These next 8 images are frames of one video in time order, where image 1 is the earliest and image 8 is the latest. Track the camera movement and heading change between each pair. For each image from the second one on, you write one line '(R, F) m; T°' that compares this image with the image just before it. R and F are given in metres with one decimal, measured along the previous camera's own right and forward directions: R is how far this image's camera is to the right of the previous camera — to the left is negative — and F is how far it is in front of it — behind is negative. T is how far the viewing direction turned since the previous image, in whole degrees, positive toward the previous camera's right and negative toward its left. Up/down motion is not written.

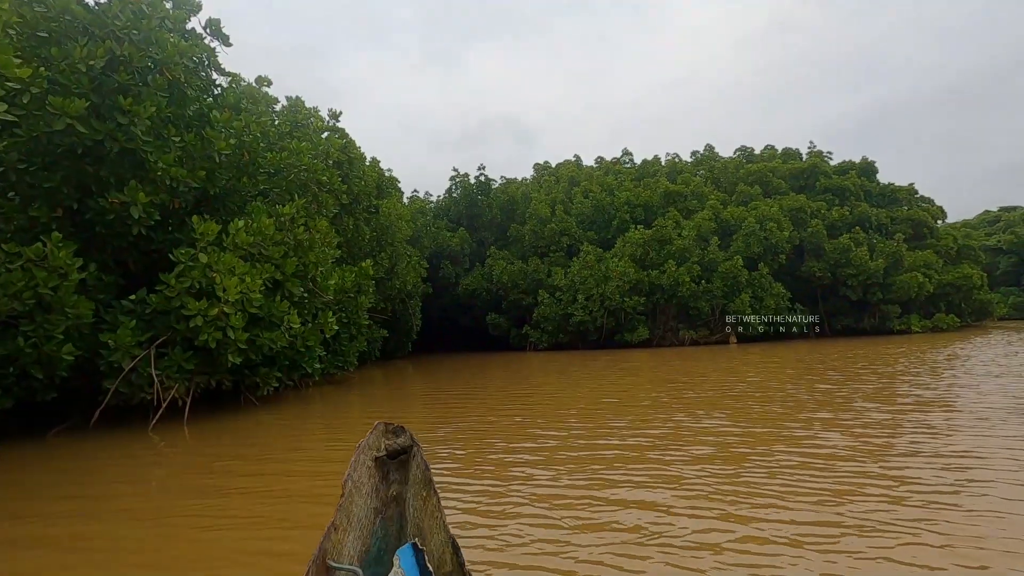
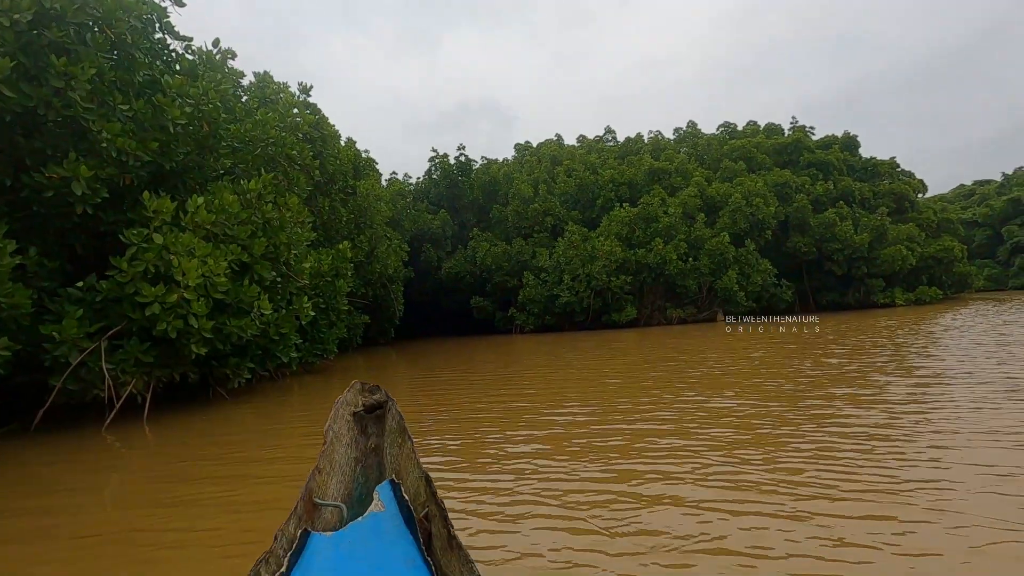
(+0.1, +0.1) m; +1°
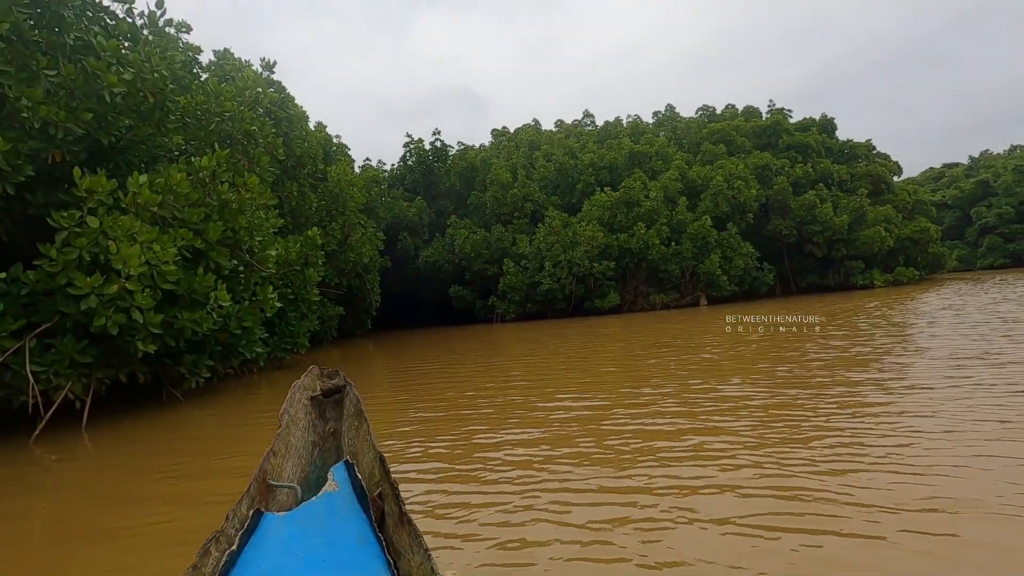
(0.0, +0.5) m; +2°
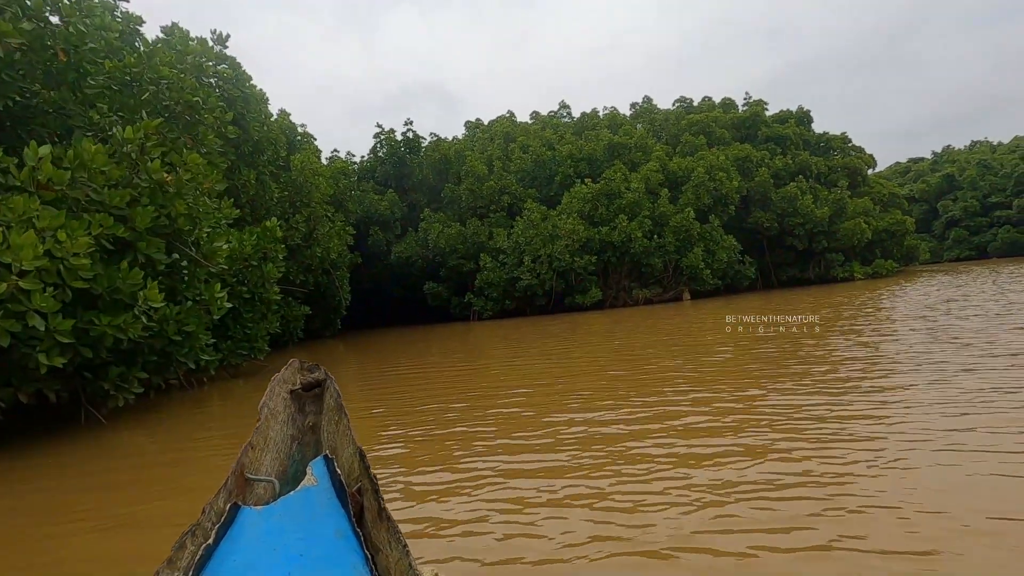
(-0.1, +0.9) m; +2°
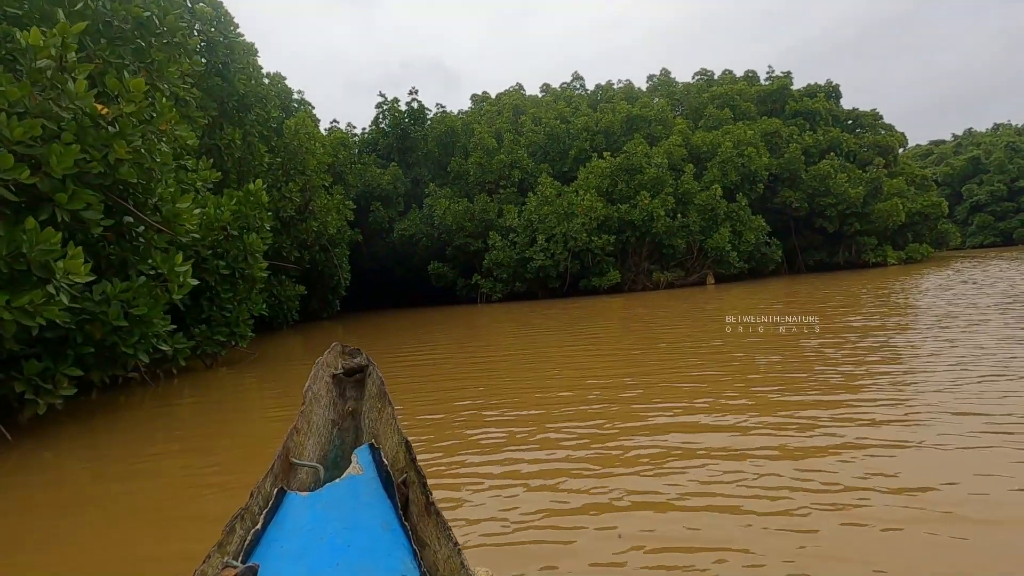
(-0.3, +1.3) m; 0°
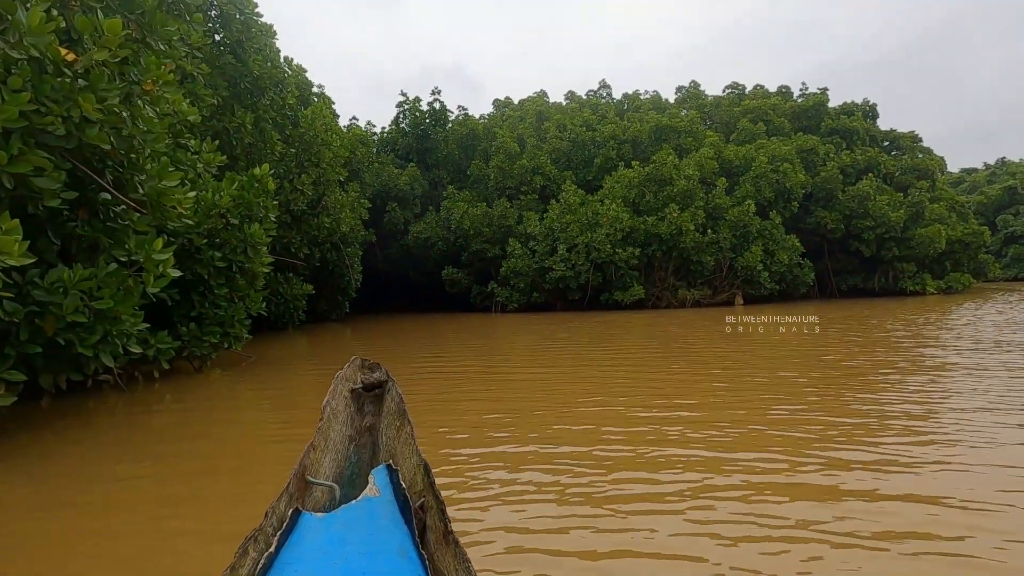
(-0.2, +0.8) m; -1°
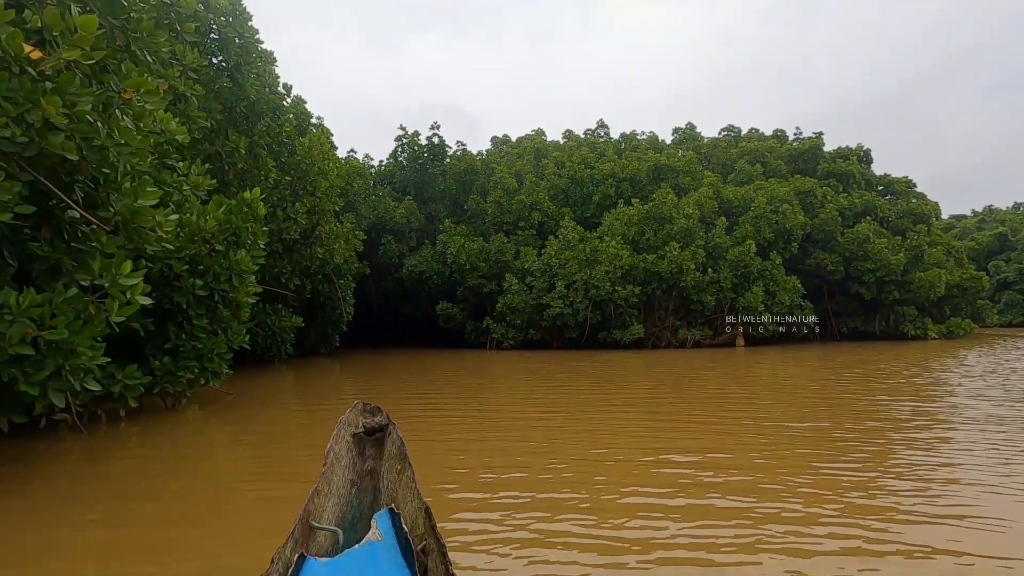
(-0.1, +0.4) m; +1°
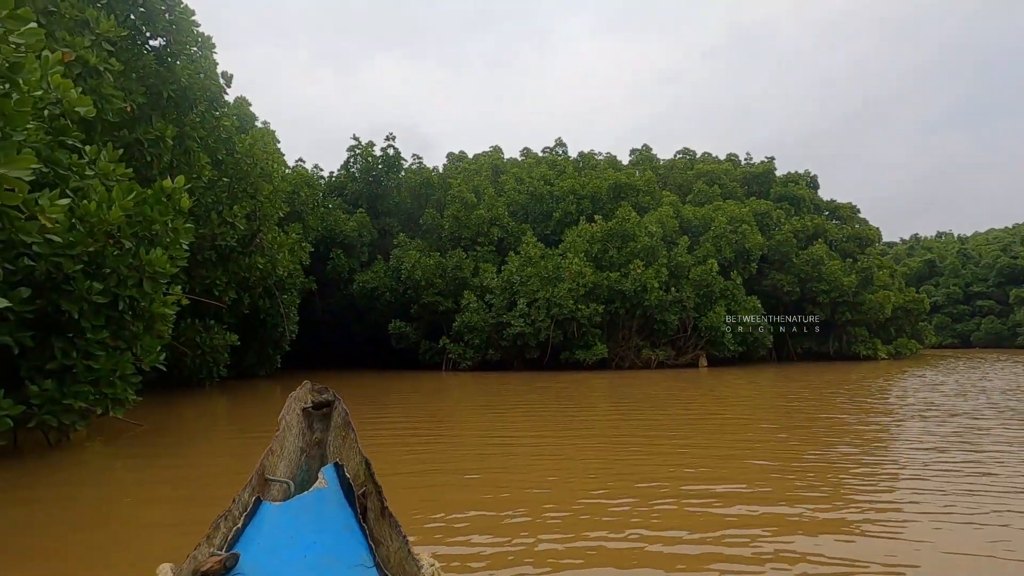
(-0.2, +0.9) m; +4°
